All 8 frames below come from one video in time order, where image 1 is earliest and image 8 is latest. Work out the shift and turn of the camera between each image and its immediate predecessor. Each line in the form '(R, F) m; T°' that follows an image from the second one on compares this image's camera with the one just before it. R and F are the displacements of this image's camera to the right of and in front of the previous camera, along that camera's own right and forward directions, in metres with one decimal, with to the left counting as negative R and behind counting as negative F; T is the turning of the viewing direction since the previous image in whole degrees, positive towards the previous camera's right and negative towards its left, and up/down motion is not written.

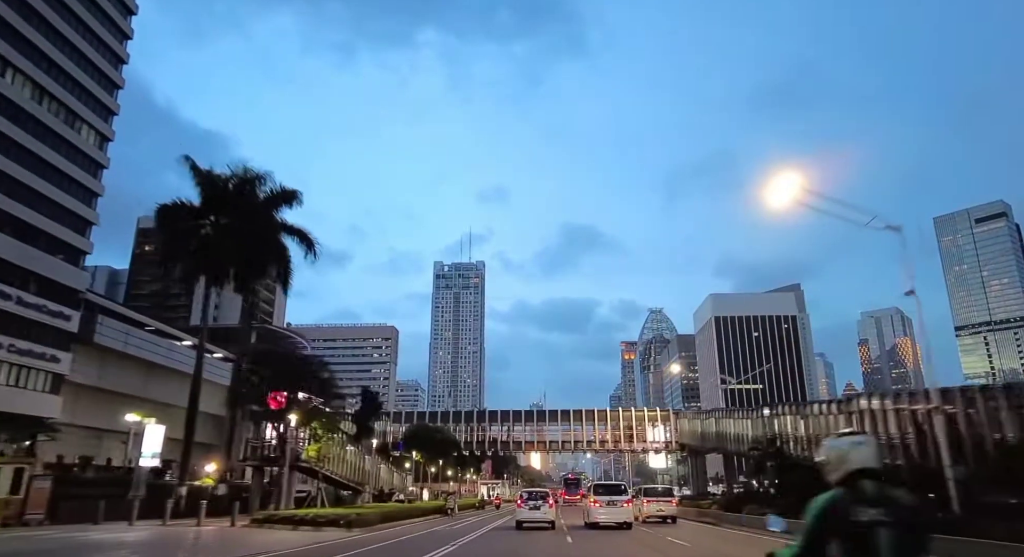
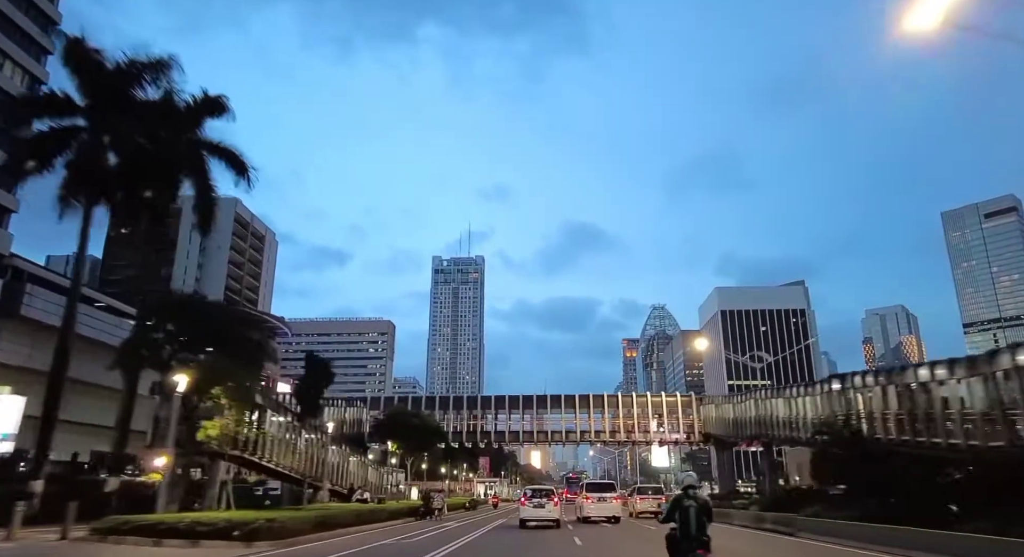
(+0.3, +6.0) m; 0°
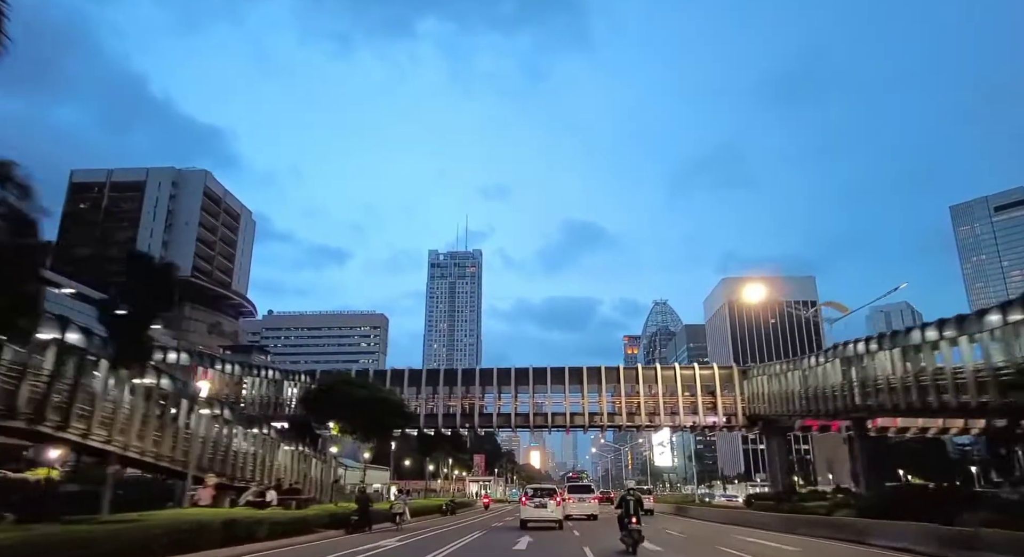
(+0.5, +8.2) m; 0°
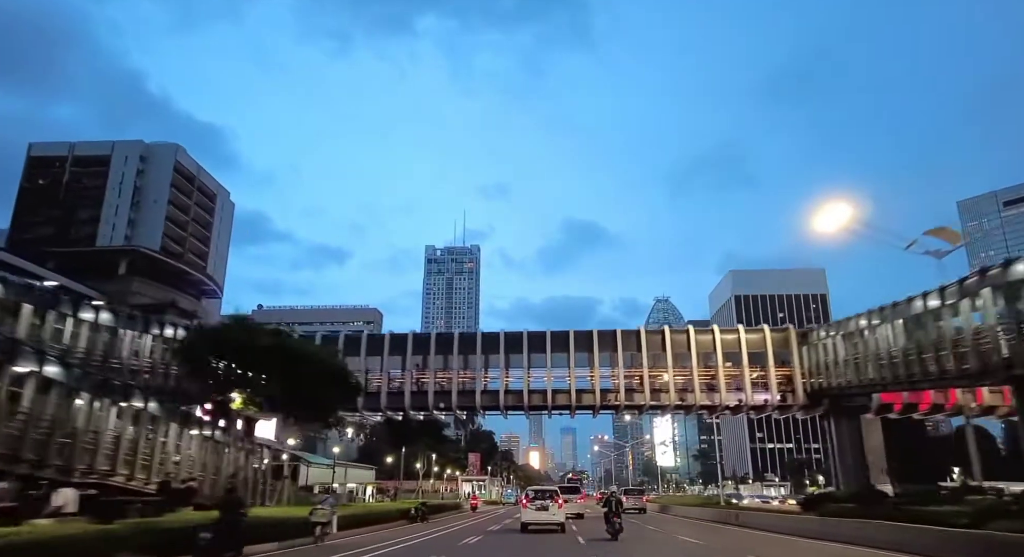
(+0.4, +6.7) m; 0°
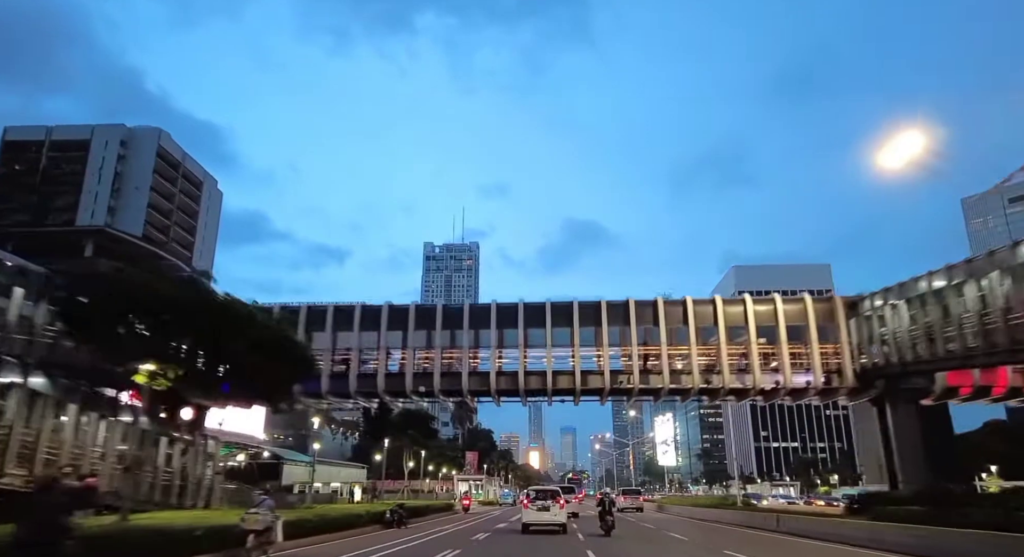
(+0.2, +3.5) m; 0°
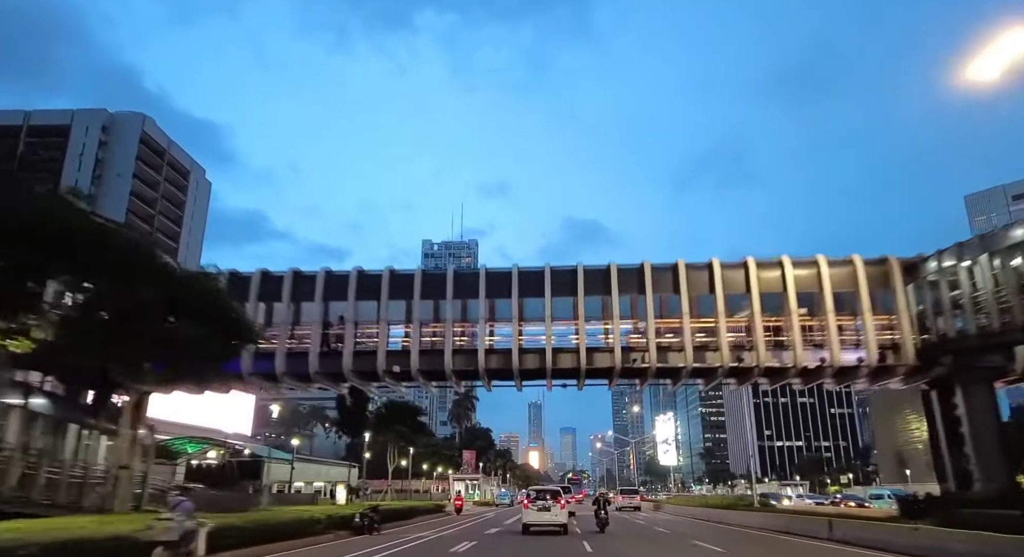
(+0.2, +3.0) m; 0°
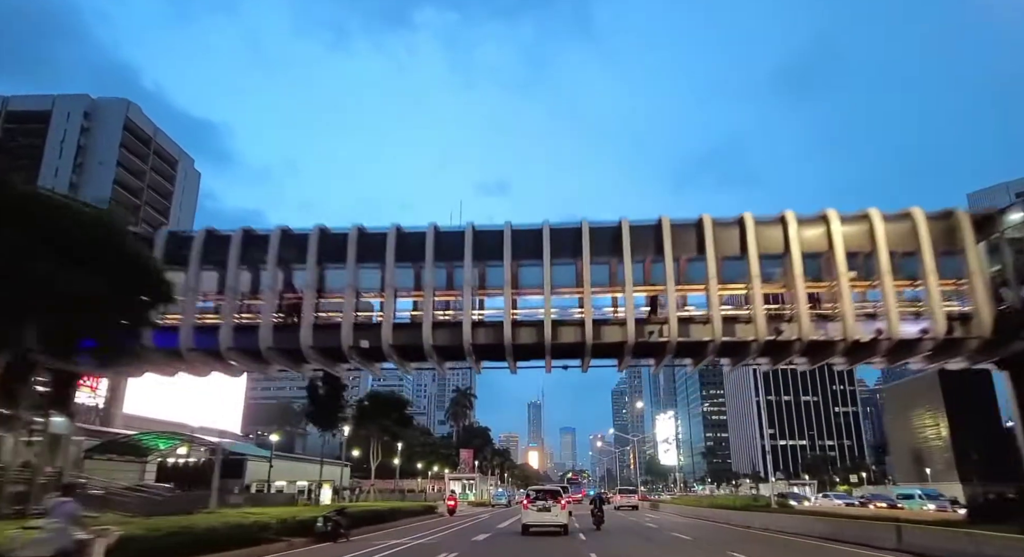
(+0.2, +2.6) m; 0°
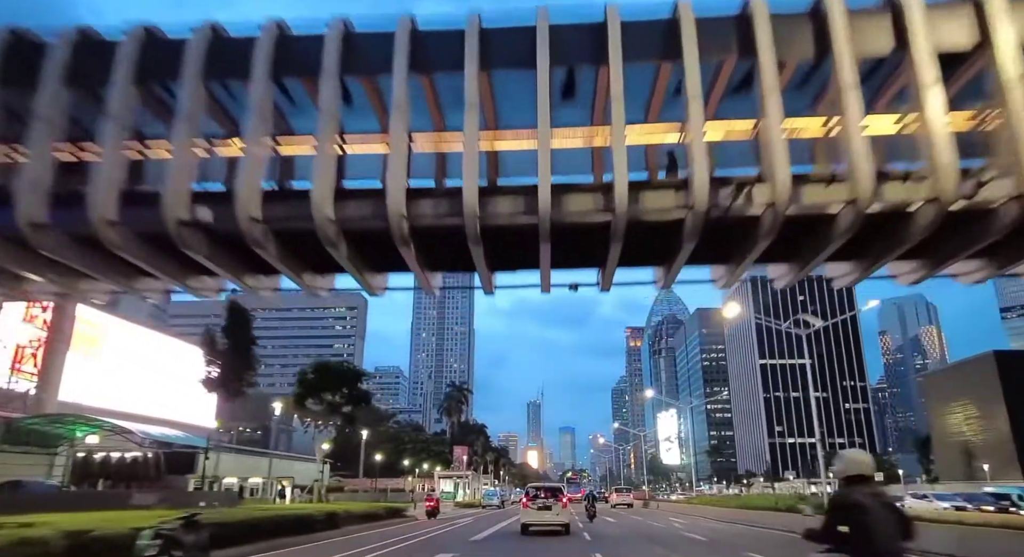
(+0.3, +5.9) m; 0°
